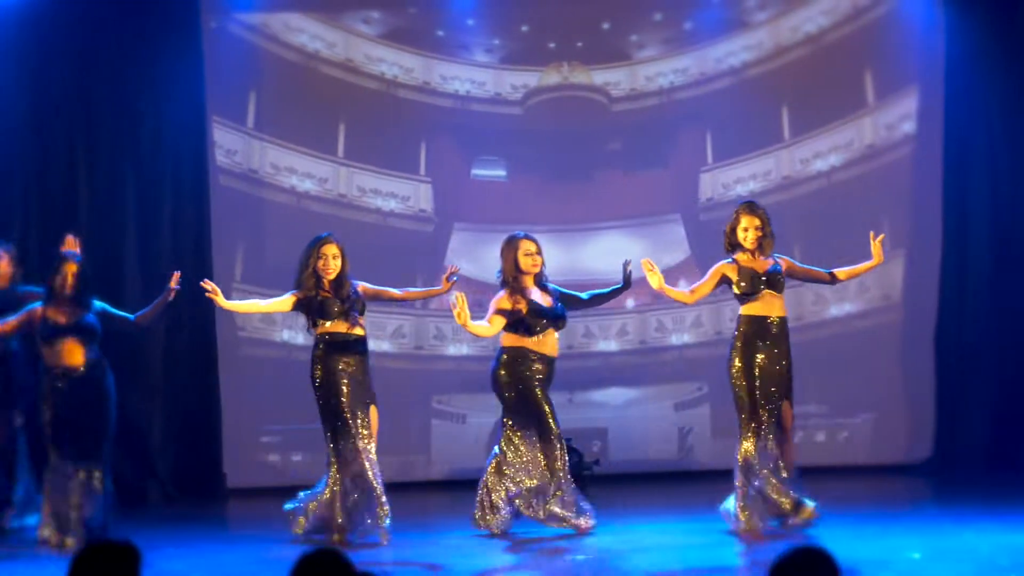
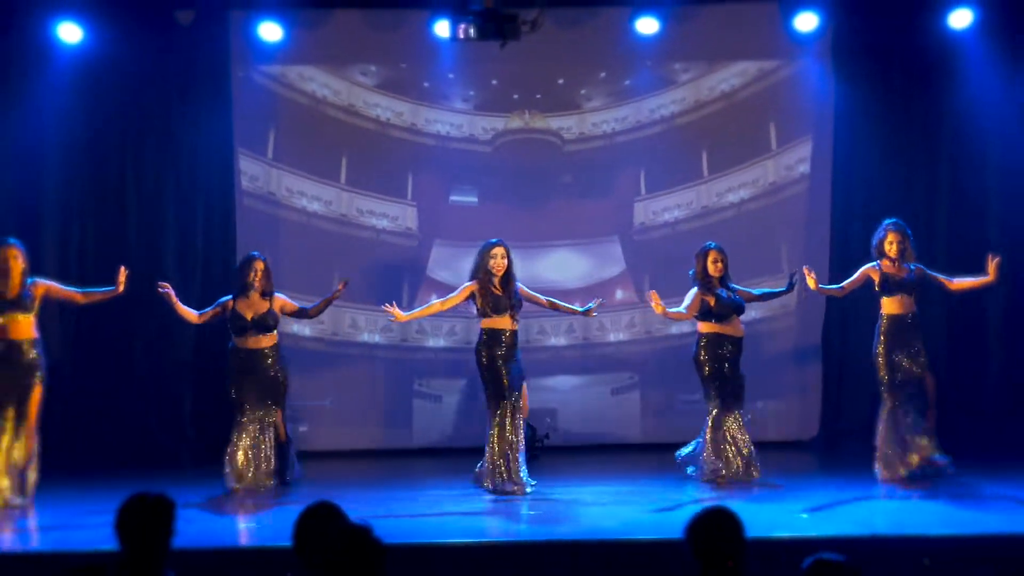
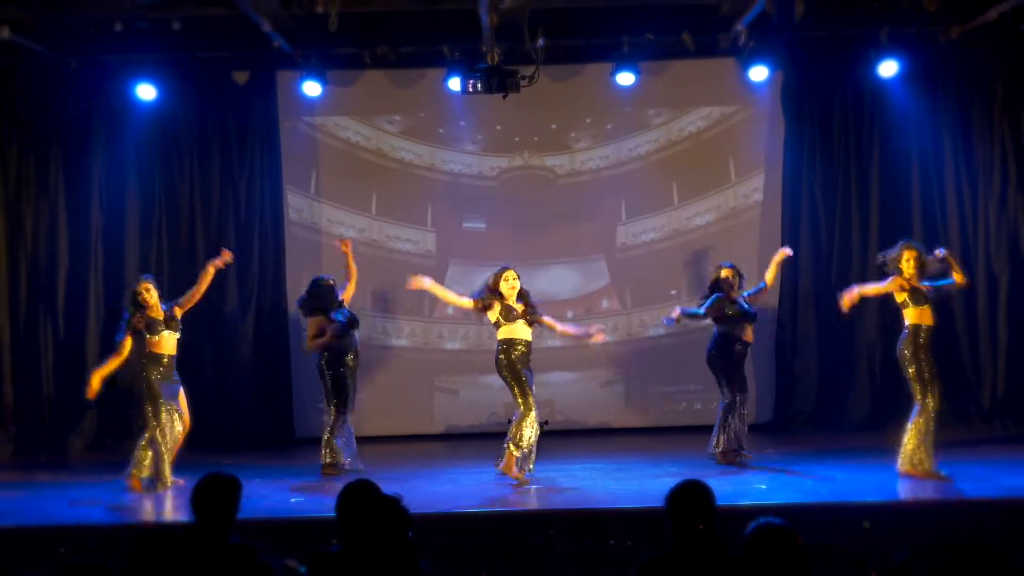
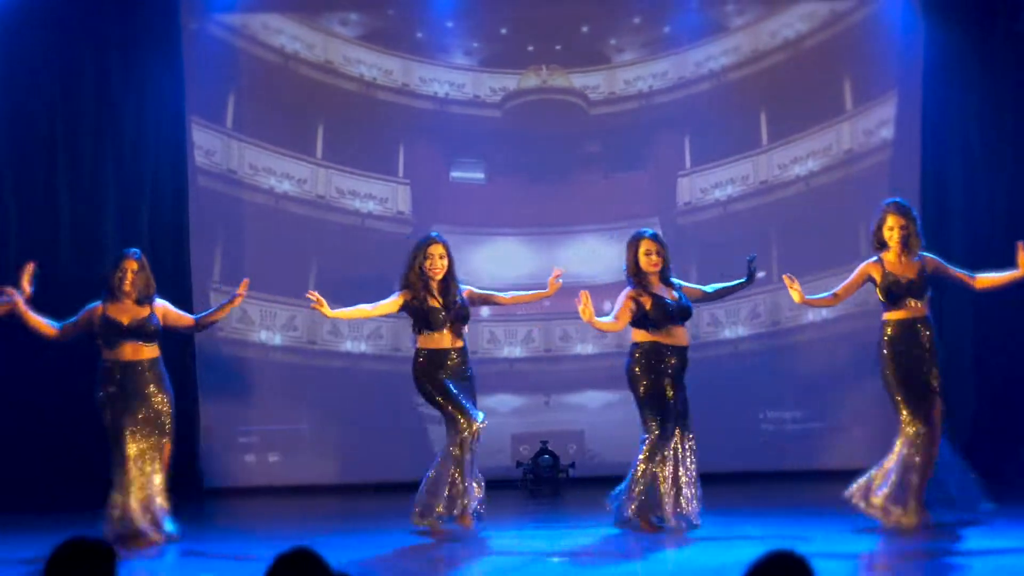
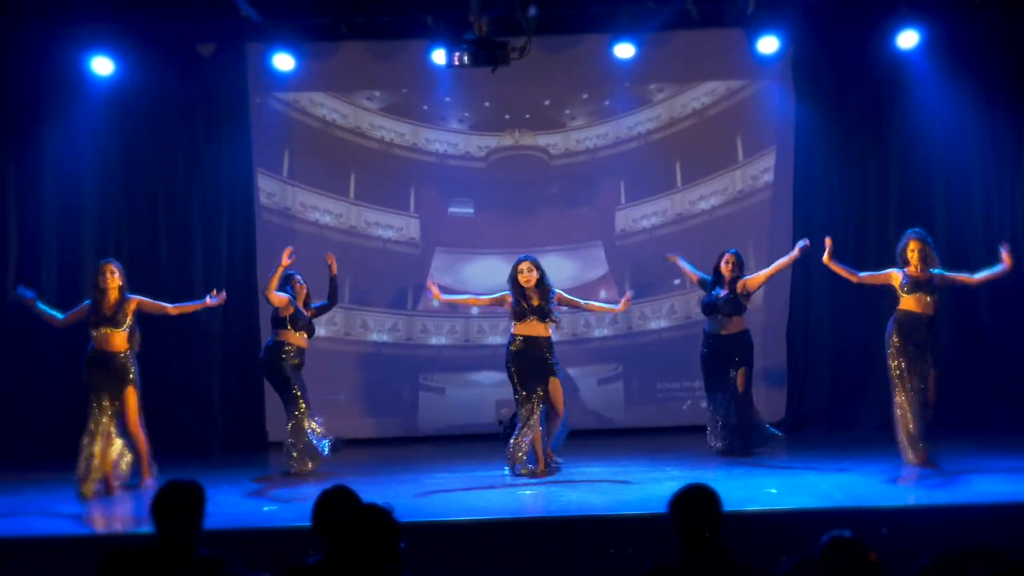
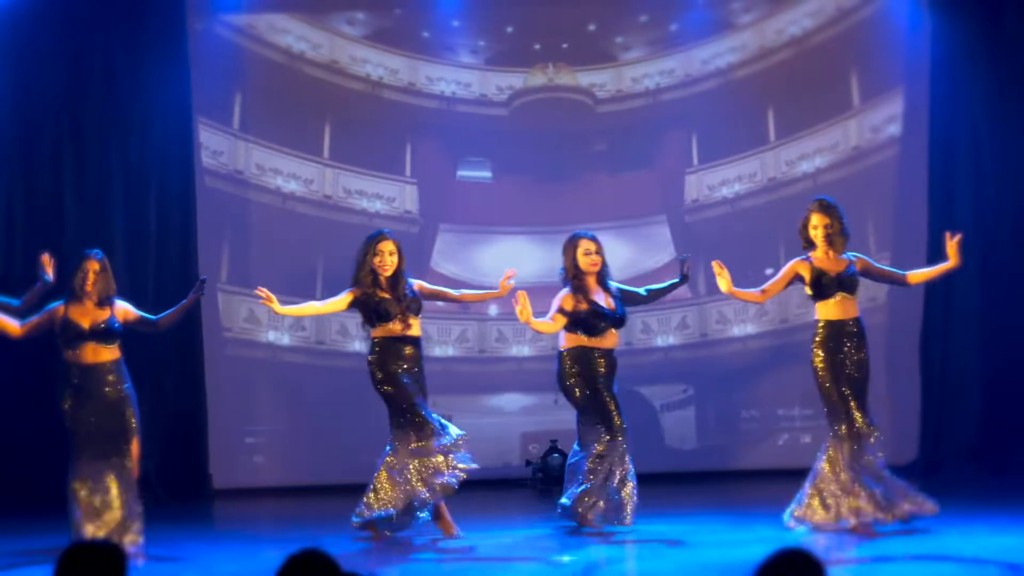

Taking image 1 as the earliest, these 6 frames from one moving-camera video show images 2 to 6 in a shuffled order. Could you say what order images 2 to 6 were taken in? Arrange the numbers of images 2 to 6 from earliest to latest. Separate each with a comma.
6, 4, 2, 5, 3
